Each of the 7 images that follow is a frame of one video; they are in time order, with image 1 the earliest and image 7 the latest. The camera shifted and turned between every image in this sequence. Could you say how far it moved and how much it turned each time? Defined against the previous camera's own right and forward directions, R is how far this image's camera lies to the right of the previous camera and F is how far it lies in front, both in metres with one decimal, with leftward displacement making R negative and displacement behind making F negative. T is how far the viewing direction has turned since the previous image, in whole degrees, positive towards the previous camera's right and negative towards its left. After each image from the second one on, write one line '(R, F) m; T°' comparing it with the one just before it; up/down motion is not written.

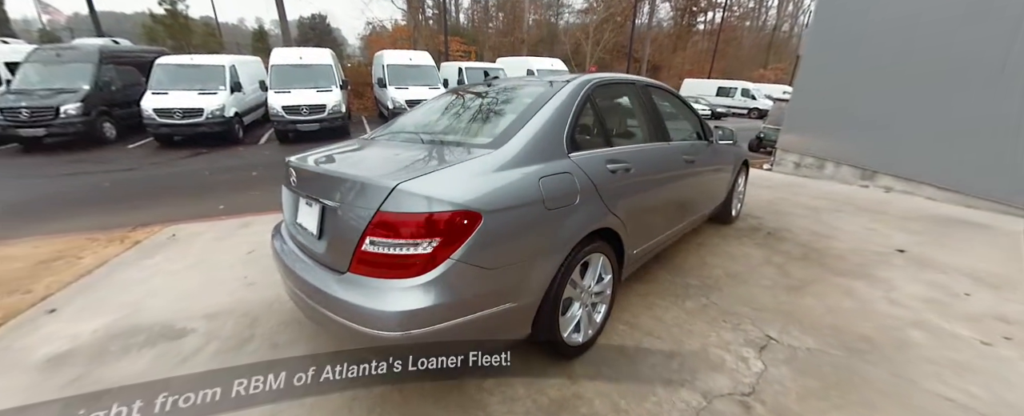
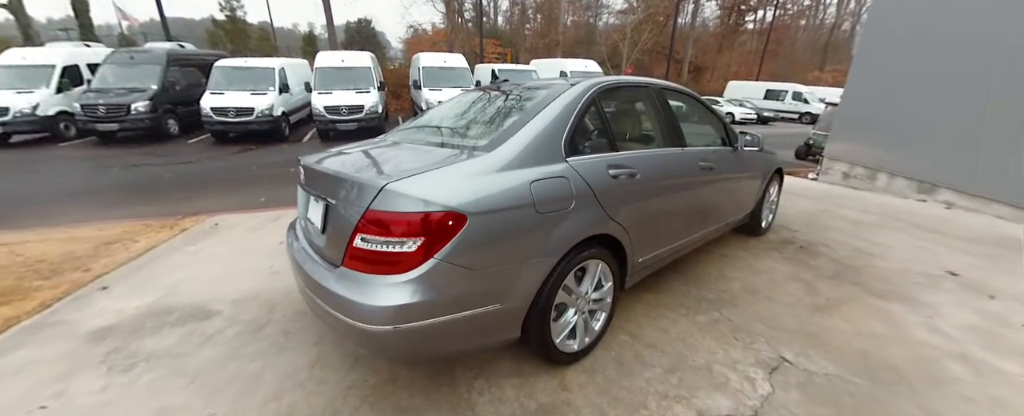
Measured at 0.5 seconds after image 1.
(+0.2, 0.0) m; -5°
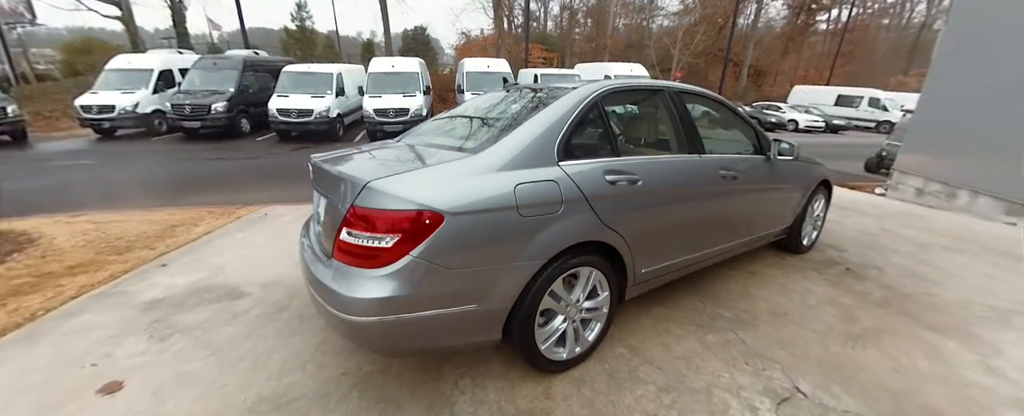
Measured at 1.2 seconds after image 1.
(+0.3, 0.0) m; -7°
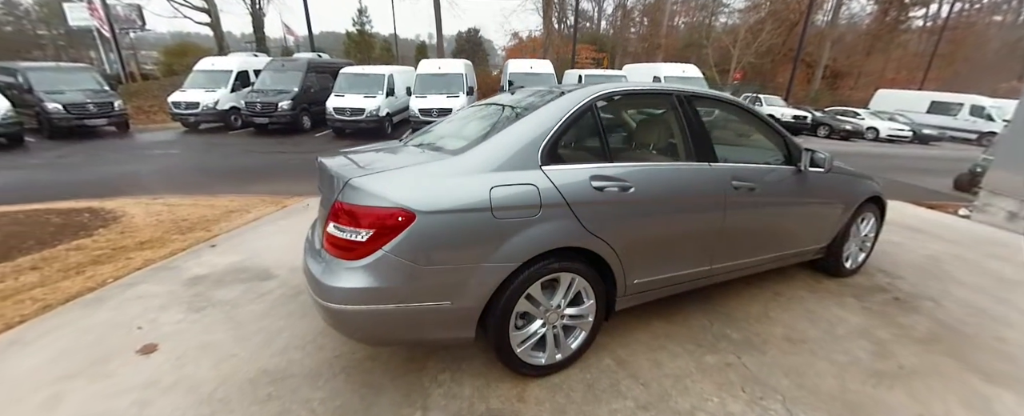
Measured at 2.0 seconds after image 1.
(+0.3, 0.0) m; -7°
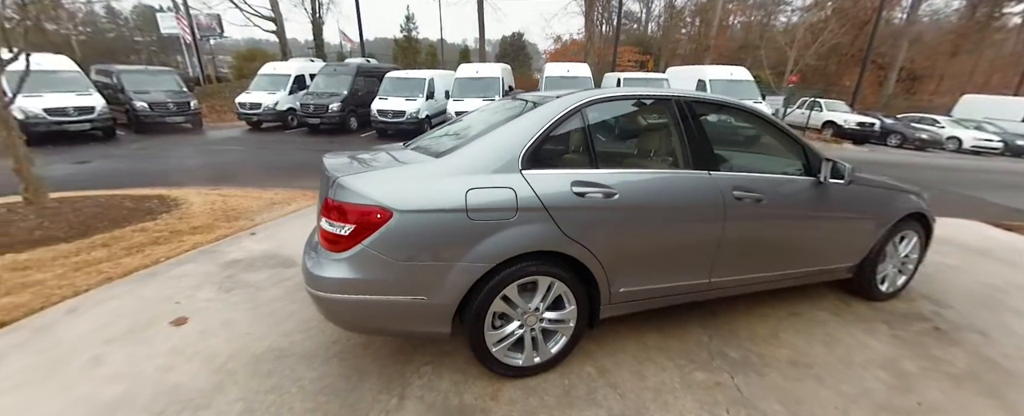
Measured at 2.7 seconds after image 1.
(+0.3, 0.0) m; -7°
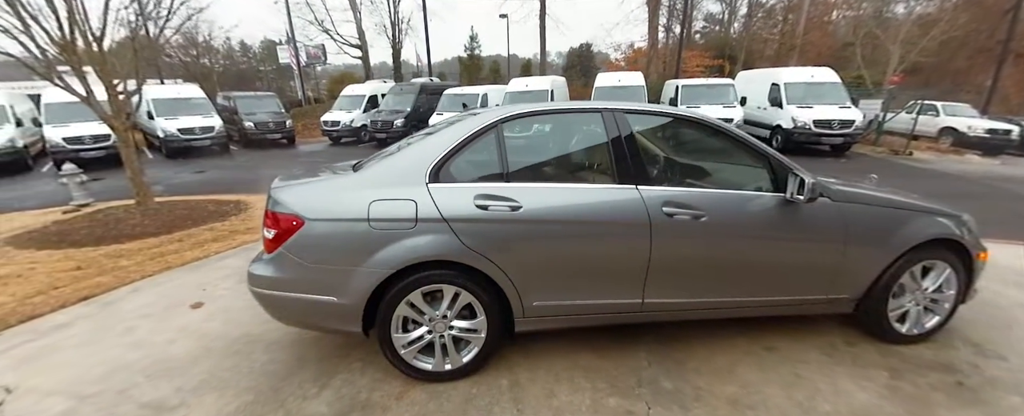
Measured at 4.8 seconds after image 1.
(+0.8, 0.0) m; -12°
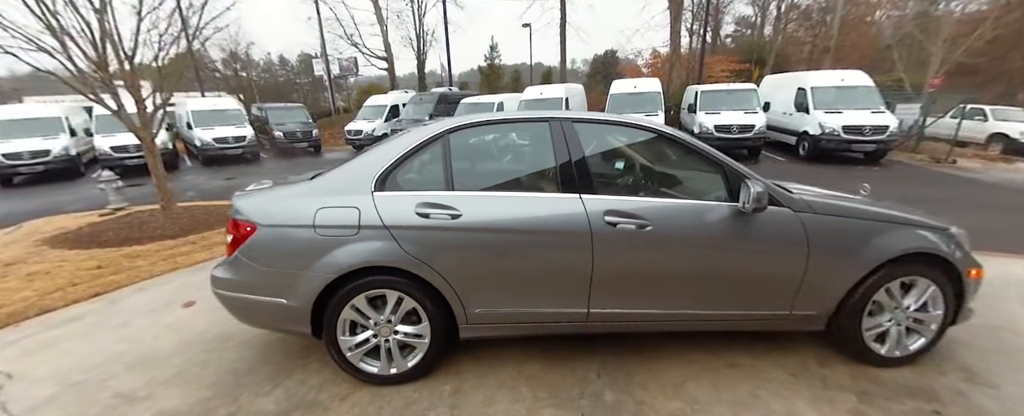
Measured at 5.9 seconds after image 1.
(+0.4, 0.0) m; -5°
